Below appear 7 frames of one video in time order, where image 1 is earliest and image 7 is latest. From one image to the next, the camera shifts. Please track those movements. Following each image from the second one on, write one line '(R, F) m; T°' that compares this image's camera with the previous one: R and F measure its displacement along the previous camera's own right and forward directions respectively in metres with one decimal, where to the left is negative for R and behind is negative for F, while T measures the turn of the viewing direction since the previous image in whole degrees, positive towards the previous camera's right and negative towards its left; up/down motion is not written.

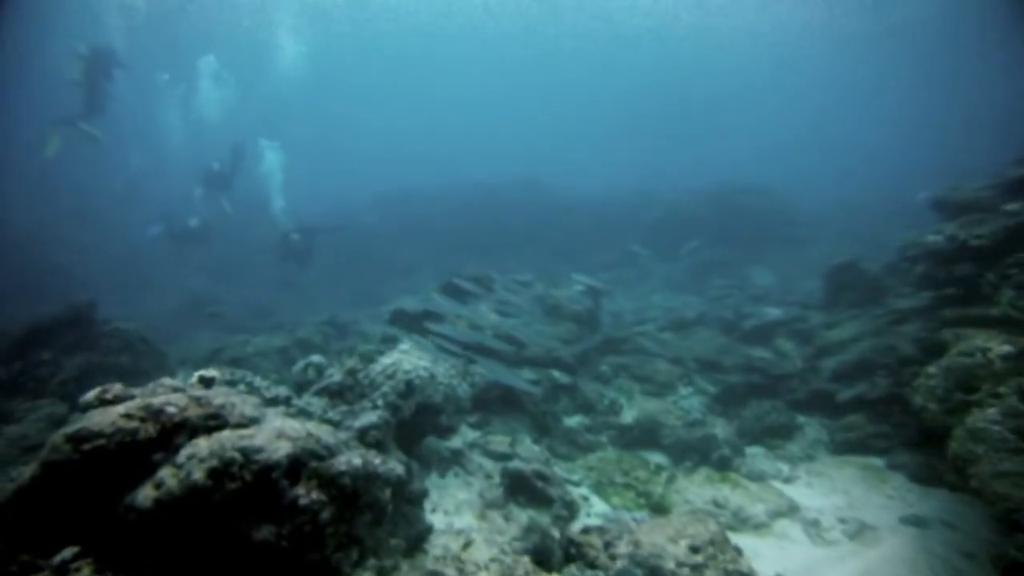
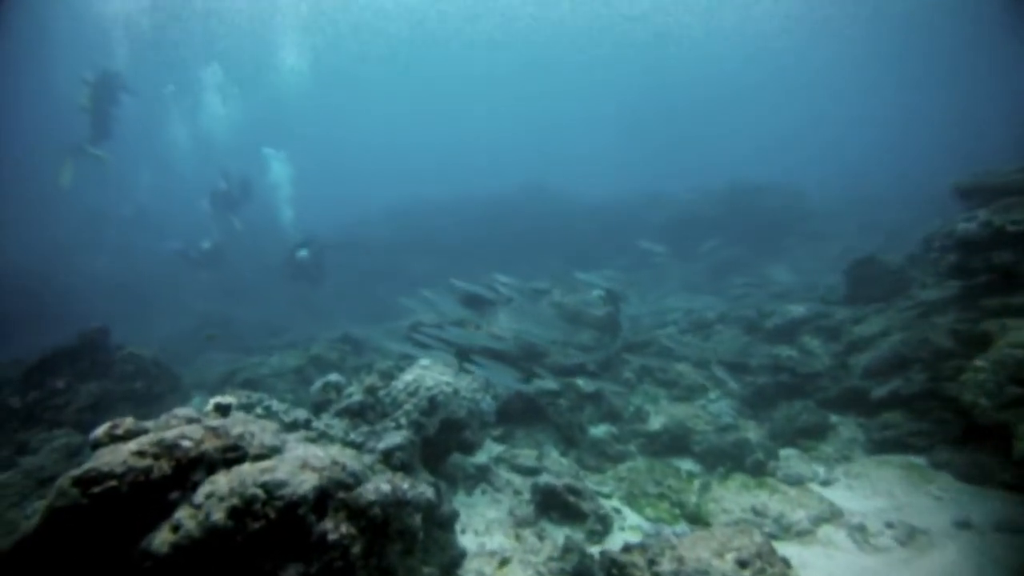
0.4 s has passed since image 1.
(-0.1, +0.2) m; -1°
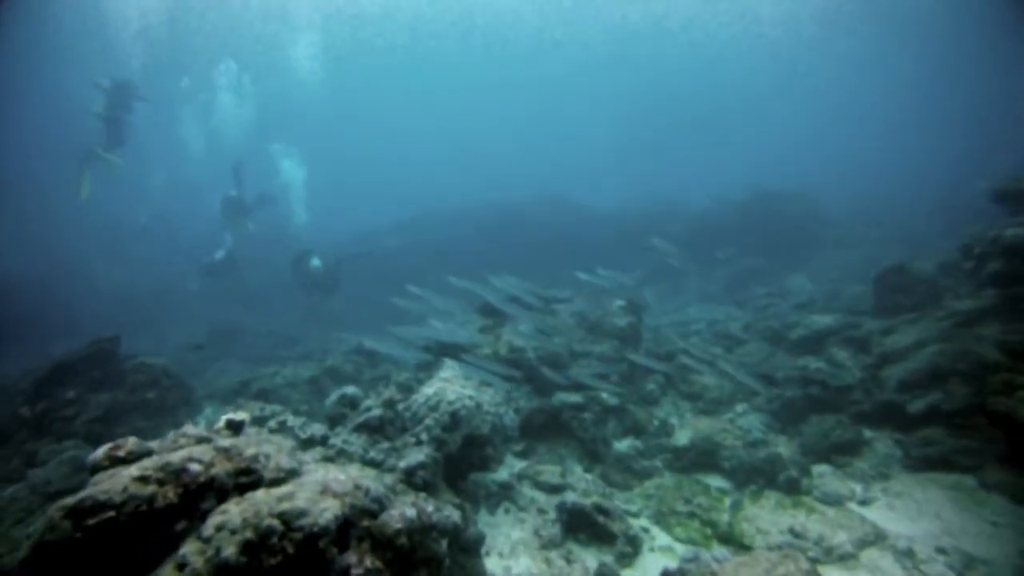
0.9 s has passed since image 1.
(-0.1, +0.3) m; -1°
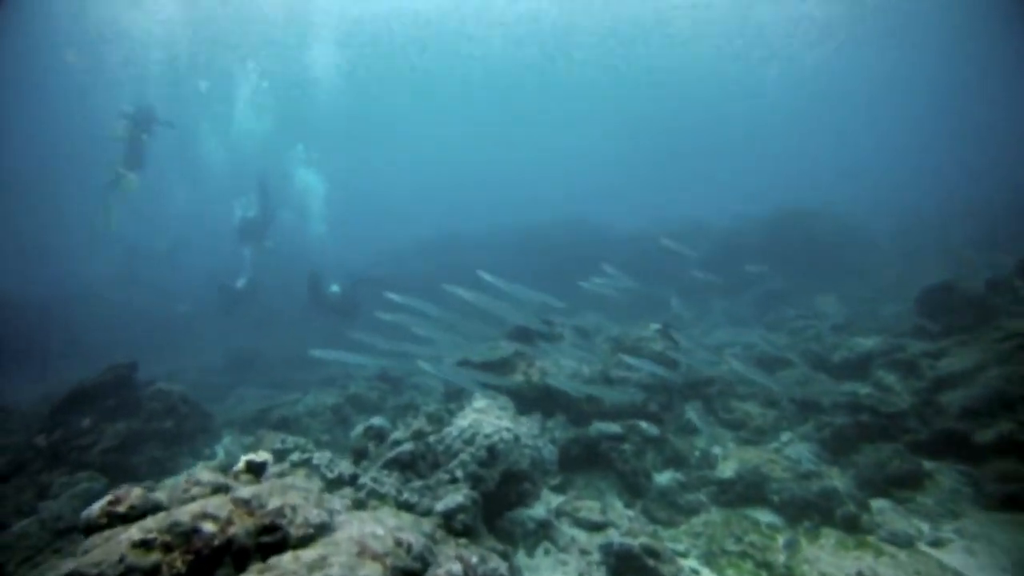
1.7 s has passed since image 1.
(-0.2, +0.4) m; -2°
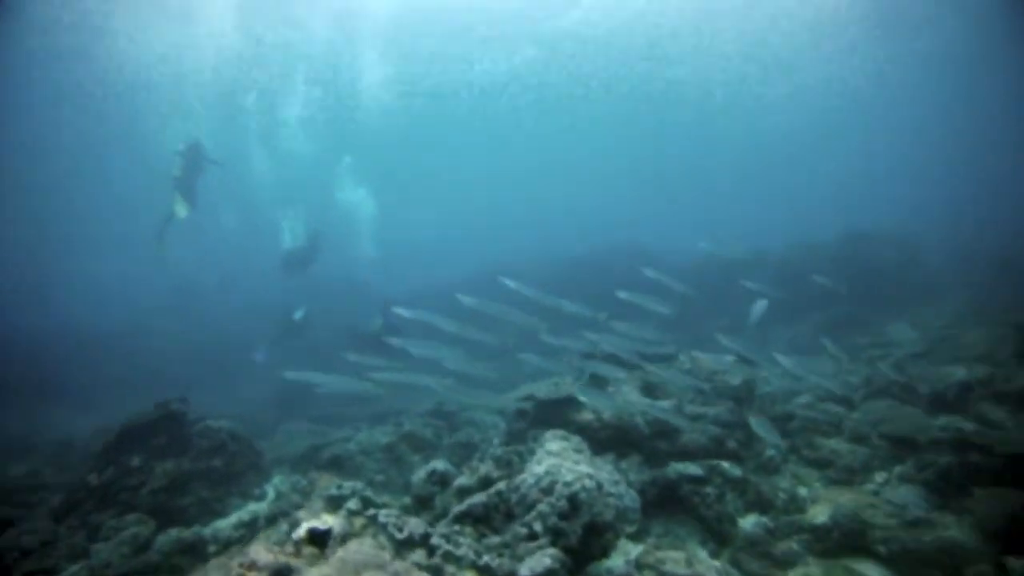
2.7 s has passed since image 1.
(-0.3, +0.5) m; -4°
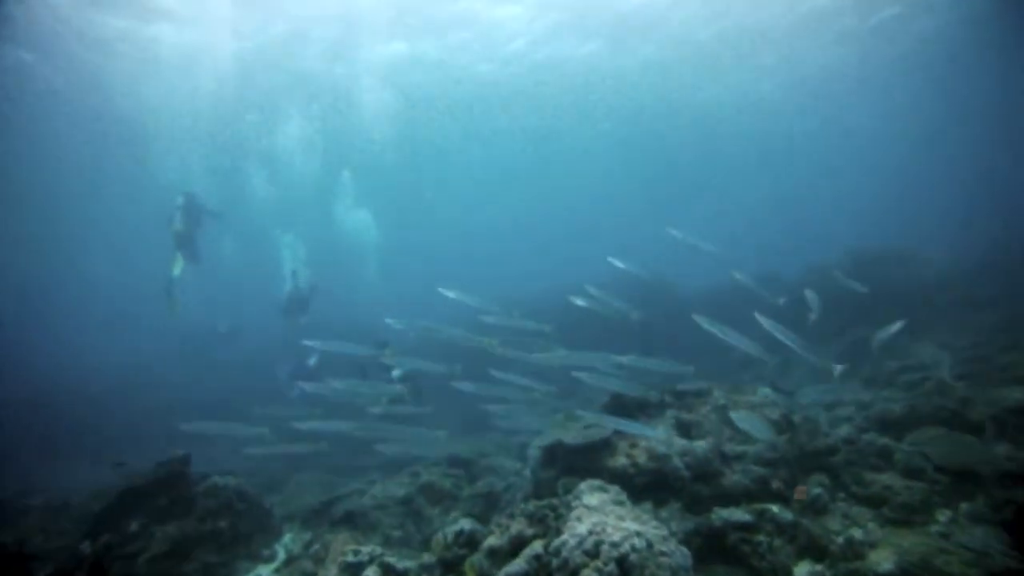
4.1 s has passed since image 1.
(-0.1, +0.4) m; -1°
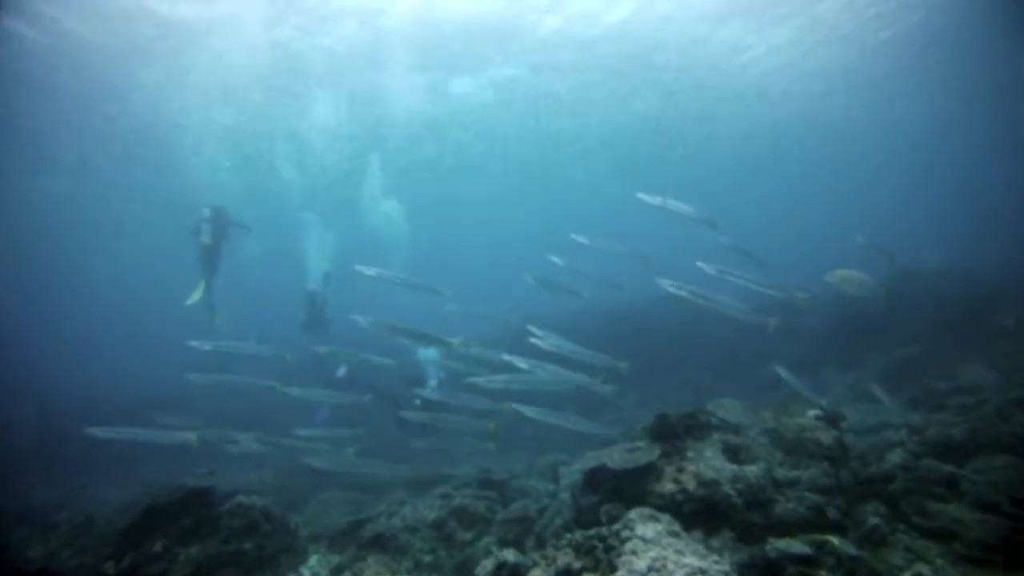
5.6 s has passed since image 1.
(-0.2, +0.3) m; -2°
